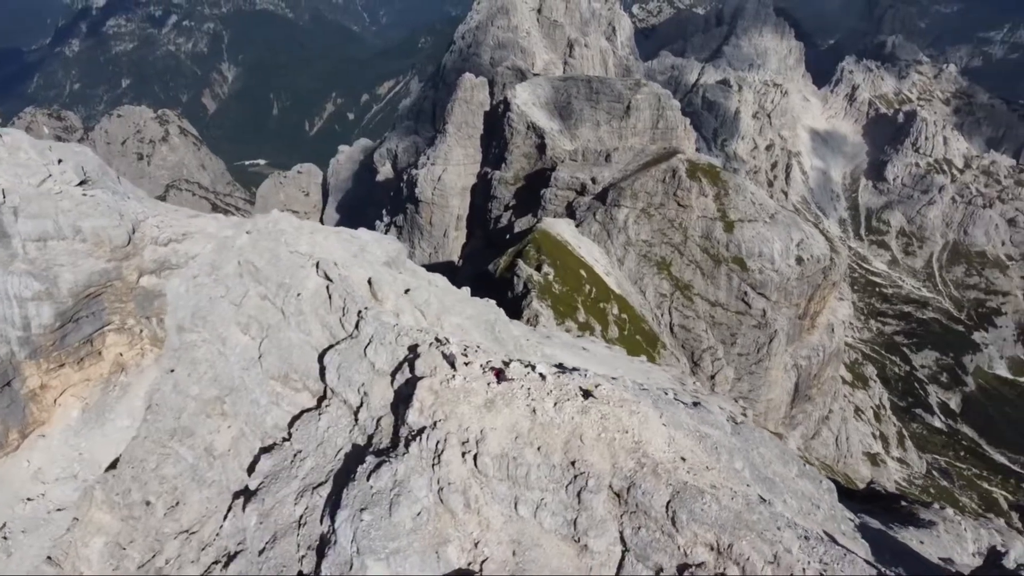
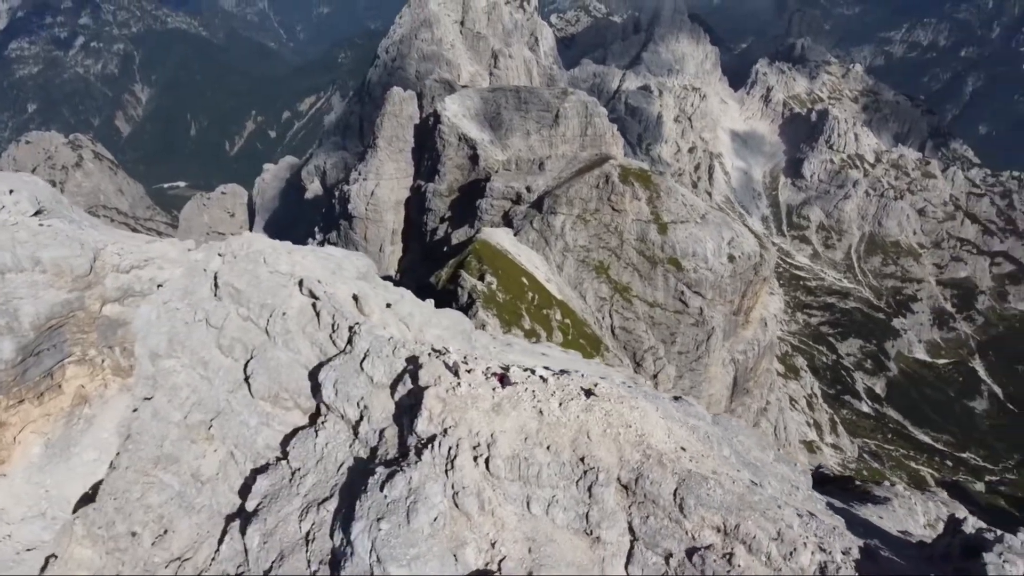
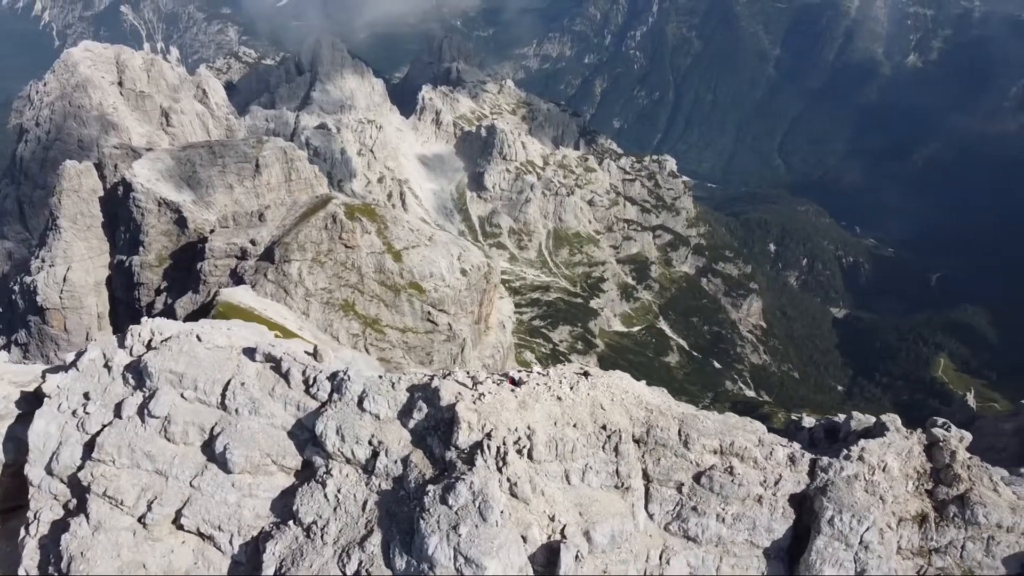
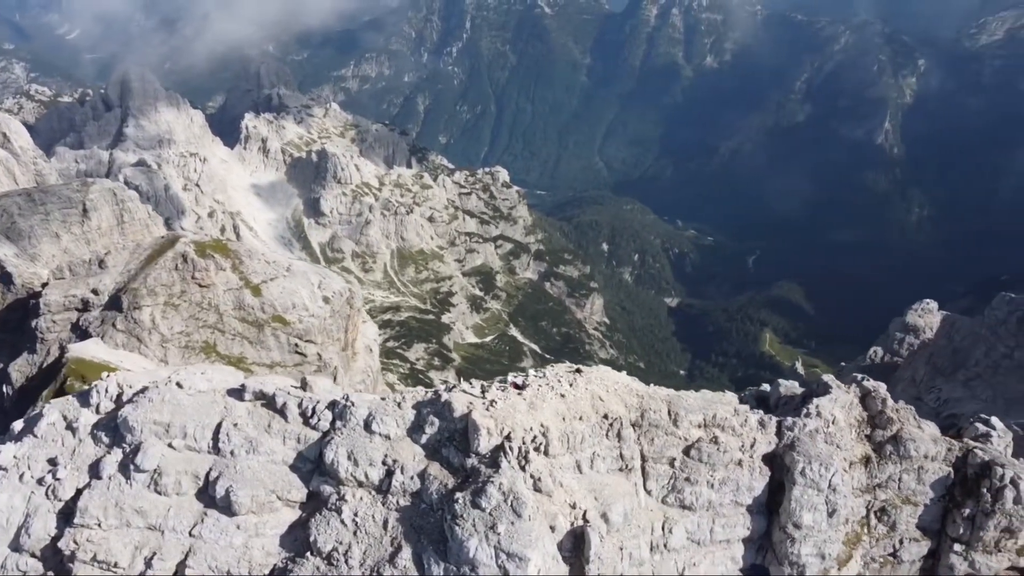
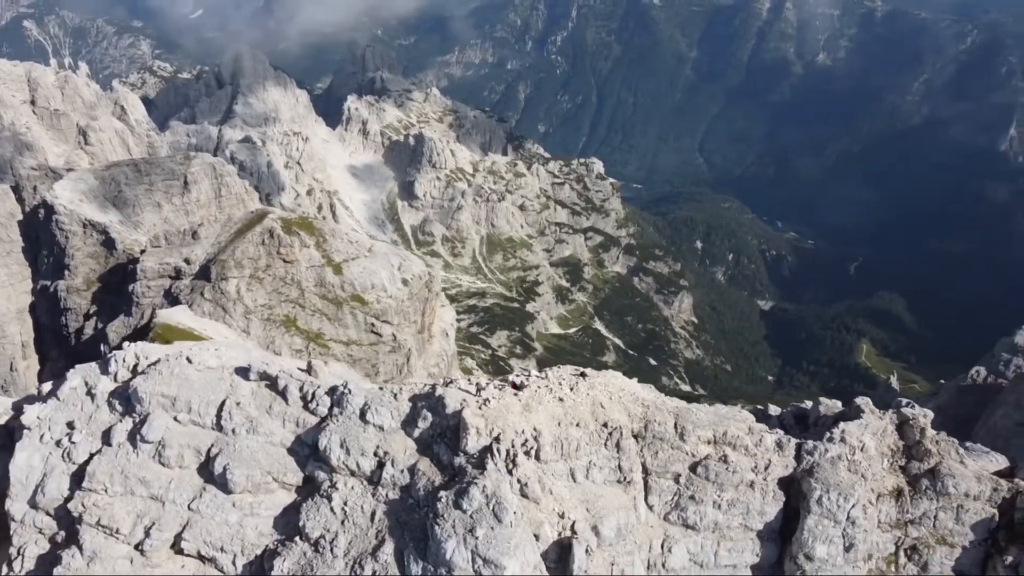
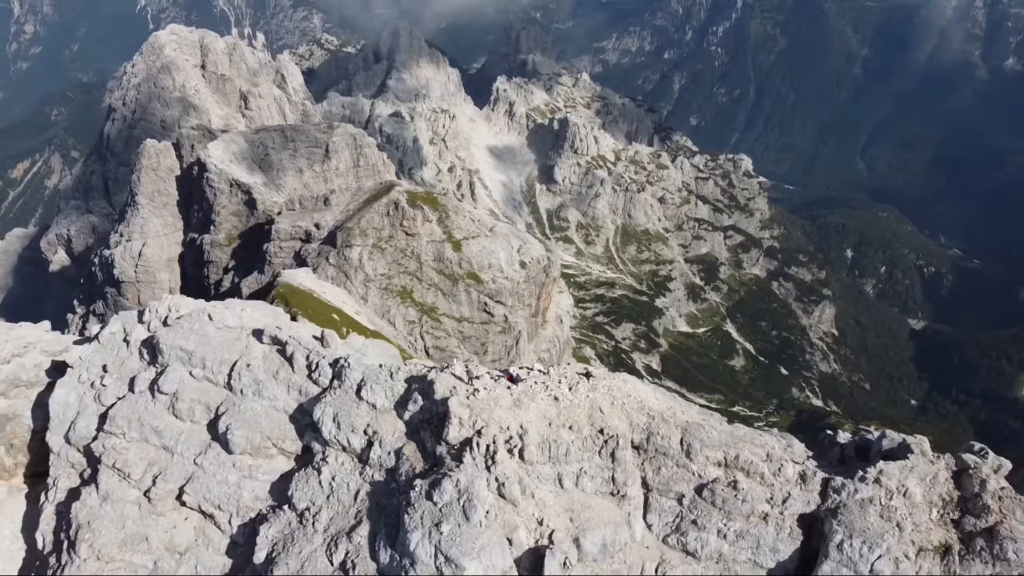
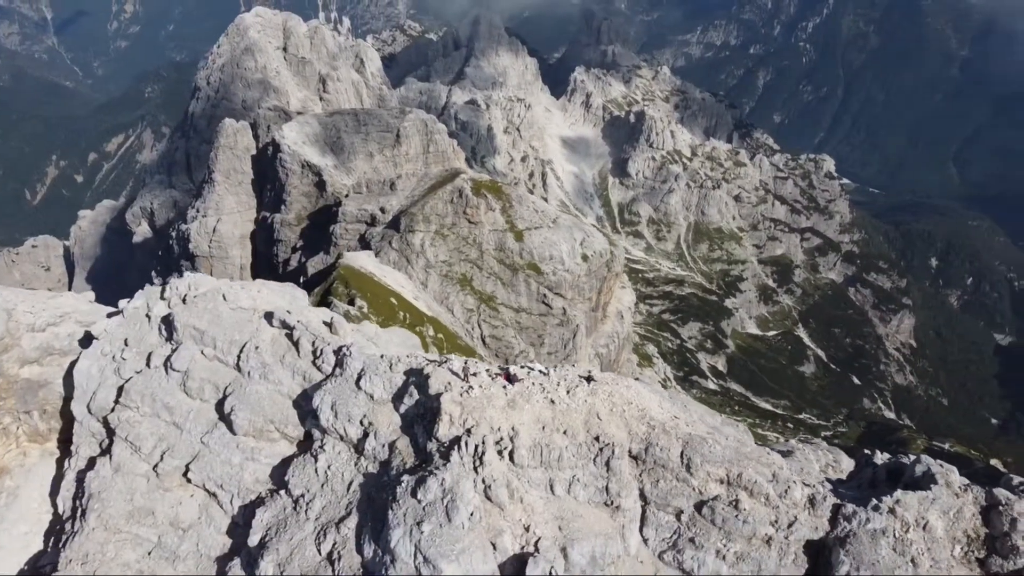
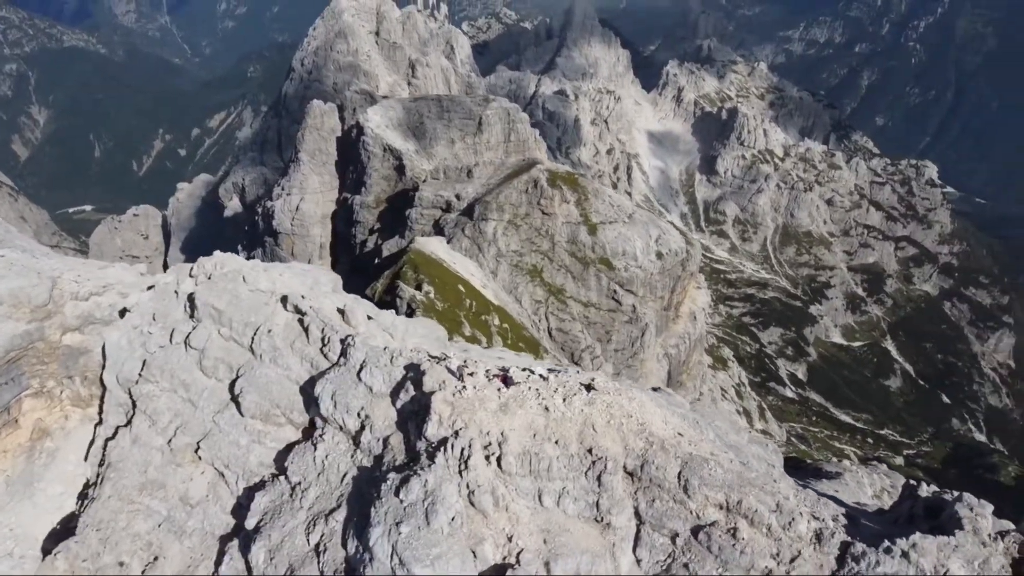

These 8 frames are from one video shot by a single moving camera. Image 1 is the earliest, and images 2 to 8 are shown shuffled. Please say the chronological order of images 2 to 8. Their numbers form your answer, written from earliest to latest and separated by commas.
2, 8, 7, 6, 3, 5, 4
